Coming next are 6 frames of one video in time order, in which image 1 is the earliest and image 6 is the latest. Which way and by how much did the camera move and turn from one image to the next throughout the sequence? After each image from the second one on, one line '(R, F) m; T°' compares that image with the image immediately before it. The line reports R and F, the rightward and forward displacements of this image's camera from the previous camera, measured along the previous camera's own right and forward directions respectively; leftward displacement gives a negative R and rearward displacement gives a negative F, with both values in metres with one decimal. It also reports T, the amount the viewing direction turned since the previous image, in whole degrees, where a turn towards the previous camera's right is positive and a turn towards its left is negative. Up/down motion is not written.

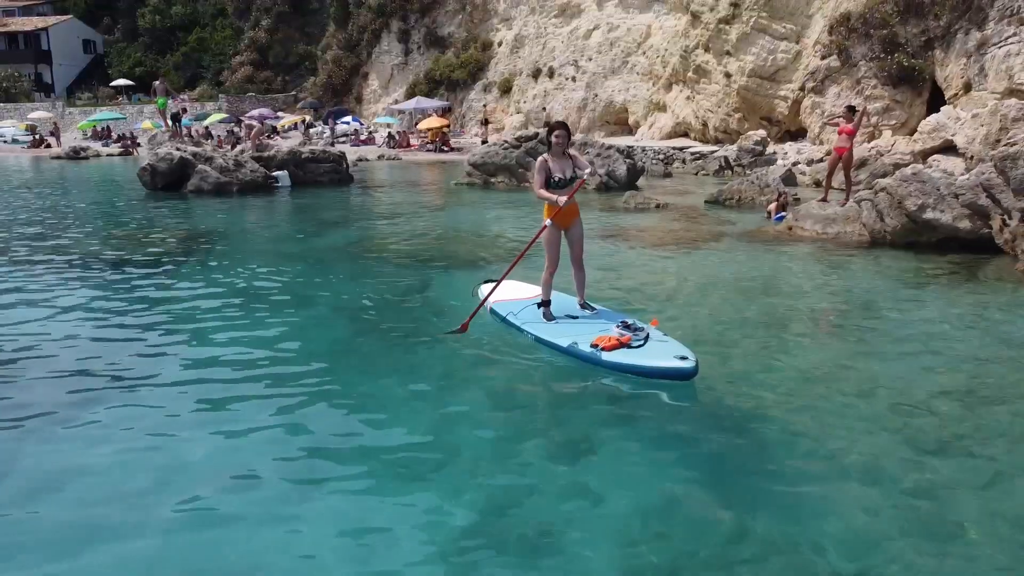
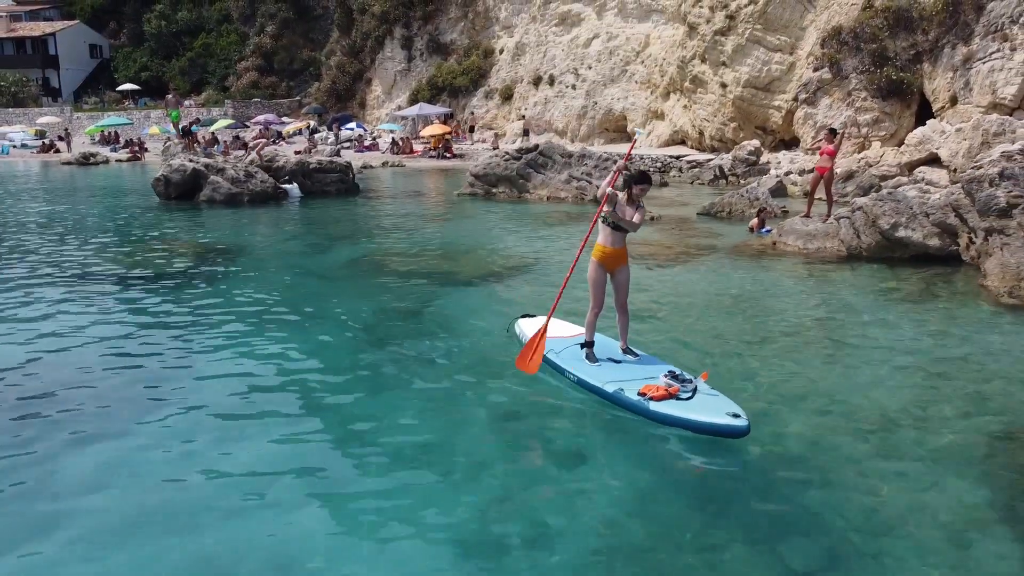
(0.0, -0.7) m; 0°
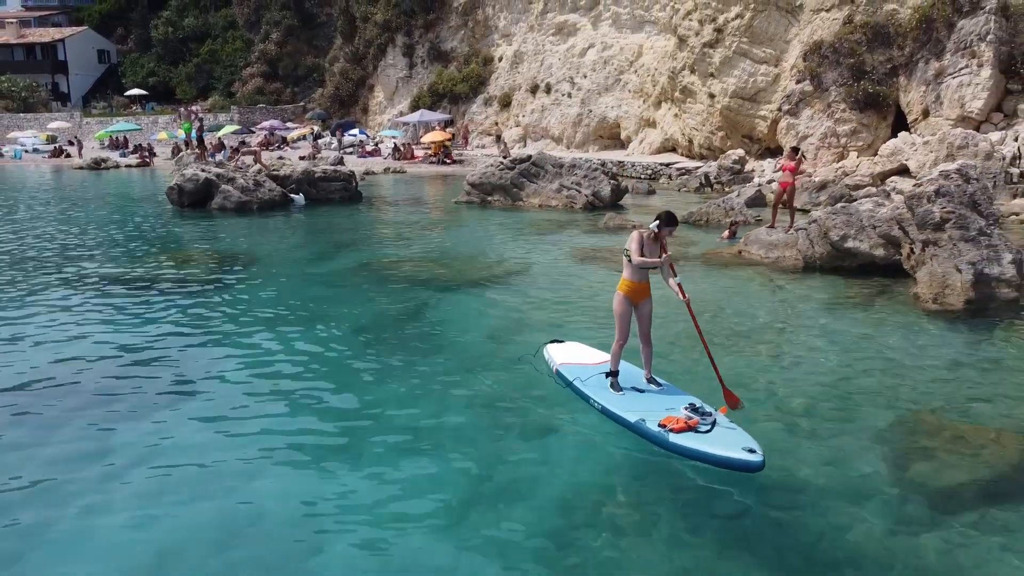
(+0.2, -1.1) m; 0°
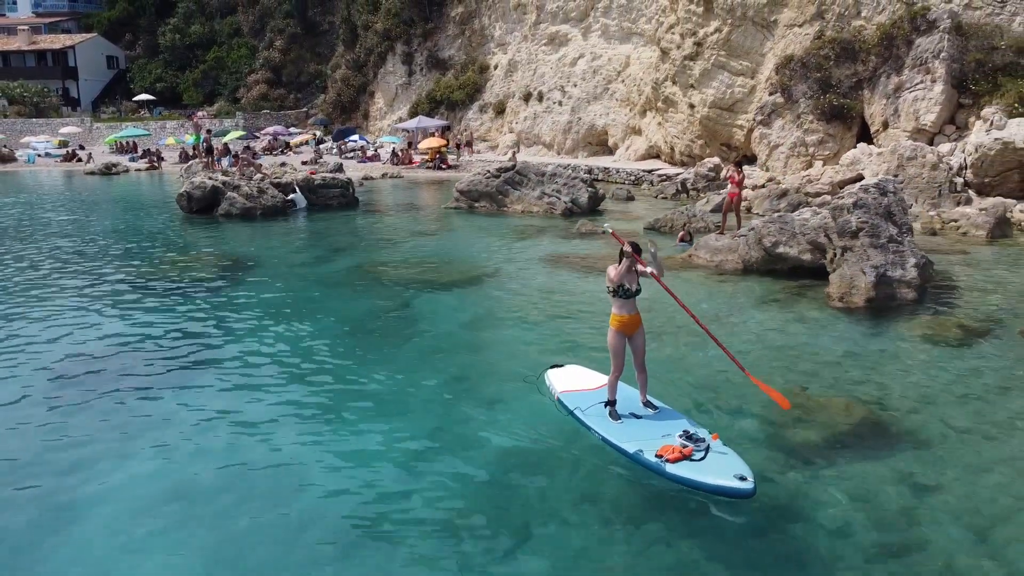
(+0.6, -1.5) m; 0°
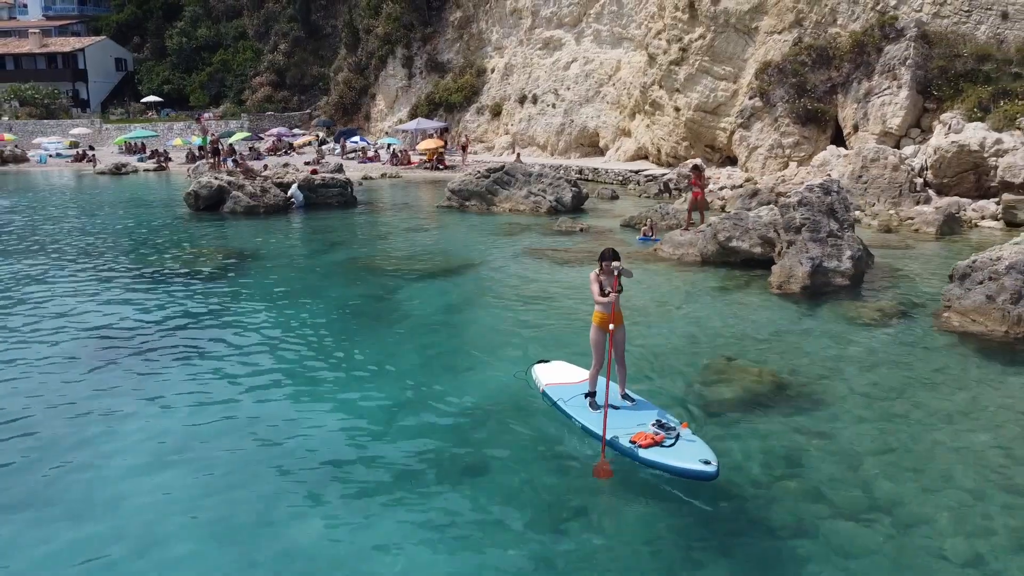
(+0.5, -1.3) m; 0°
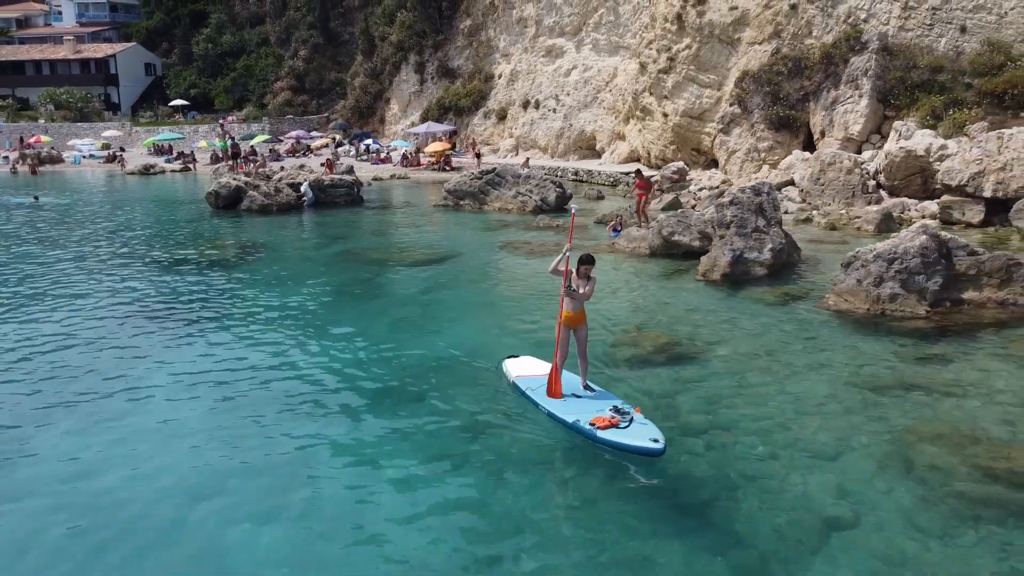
(+1.1, -2.2) m; -2°
